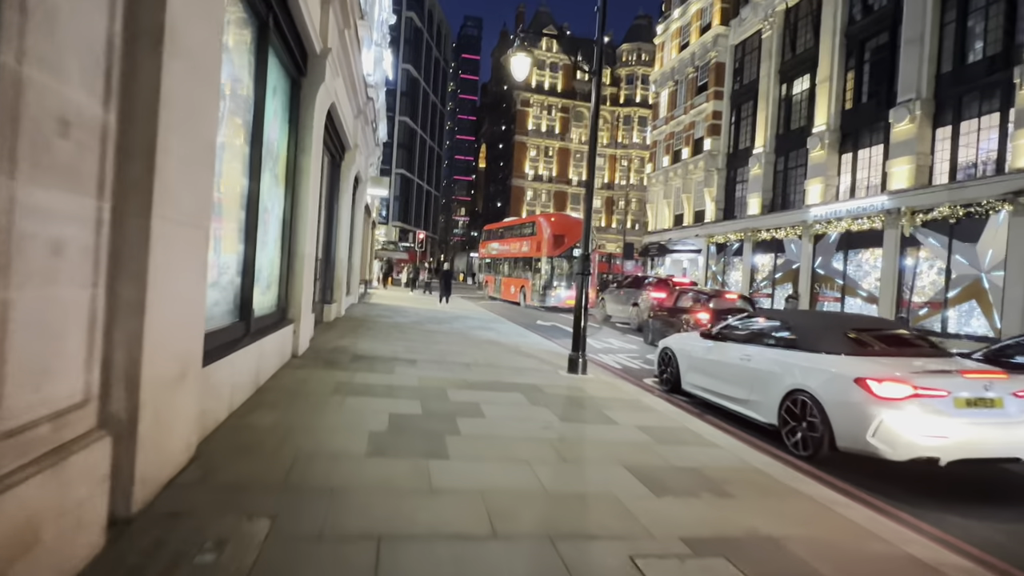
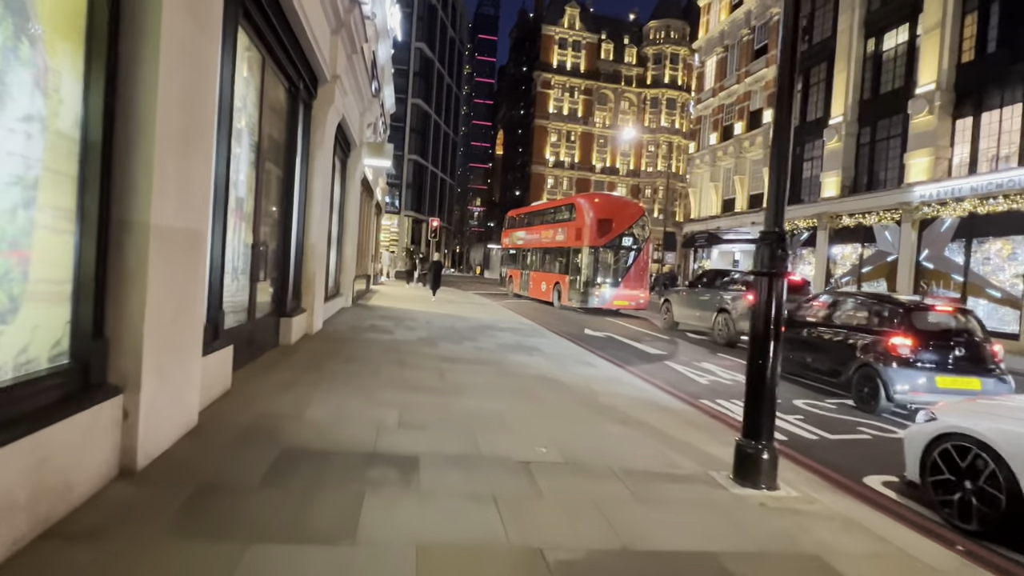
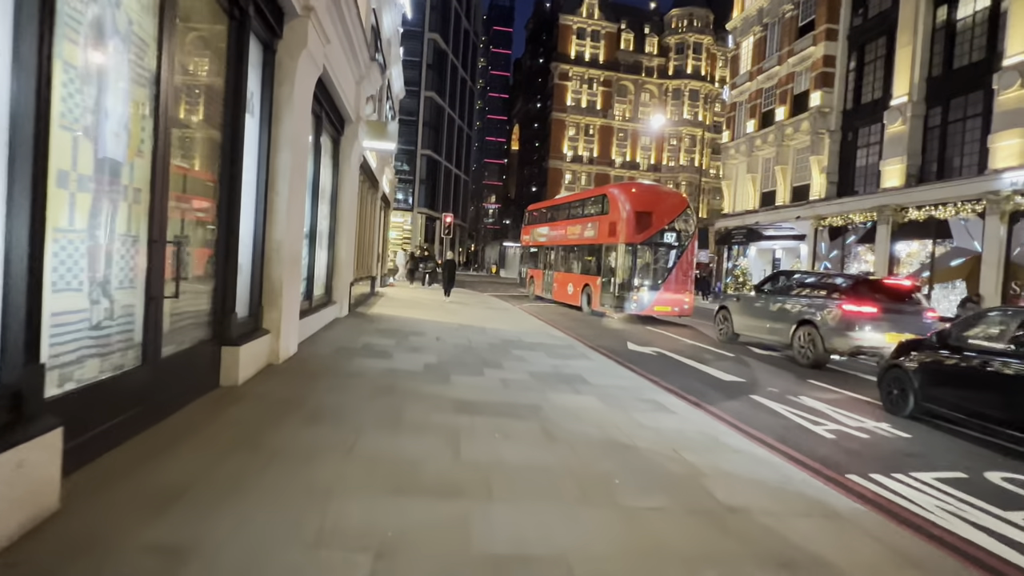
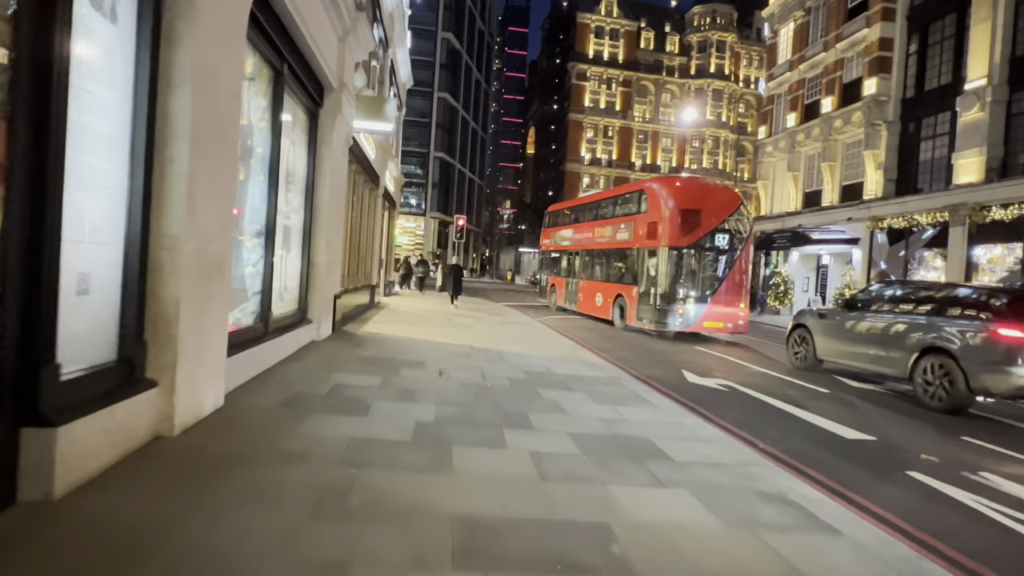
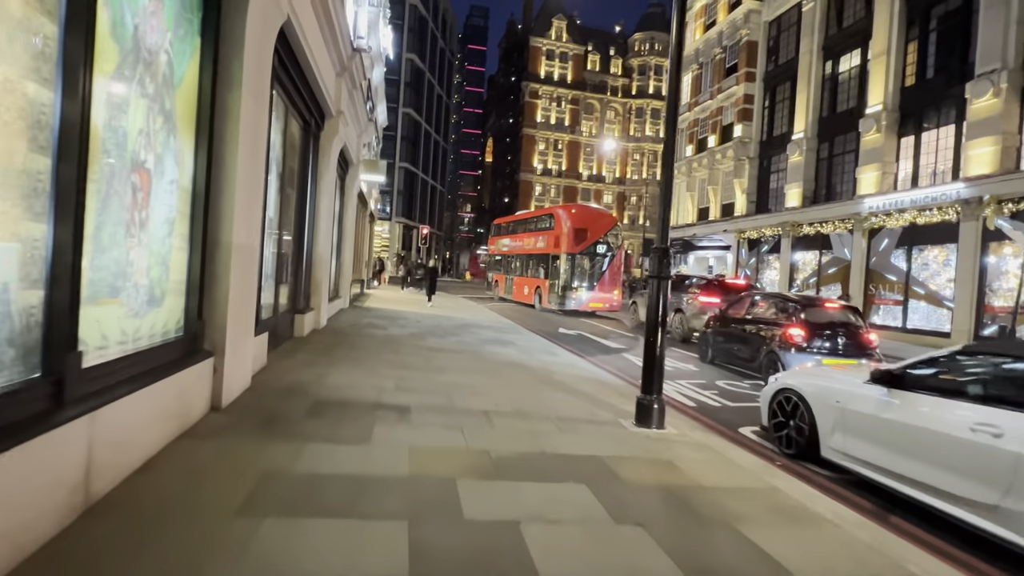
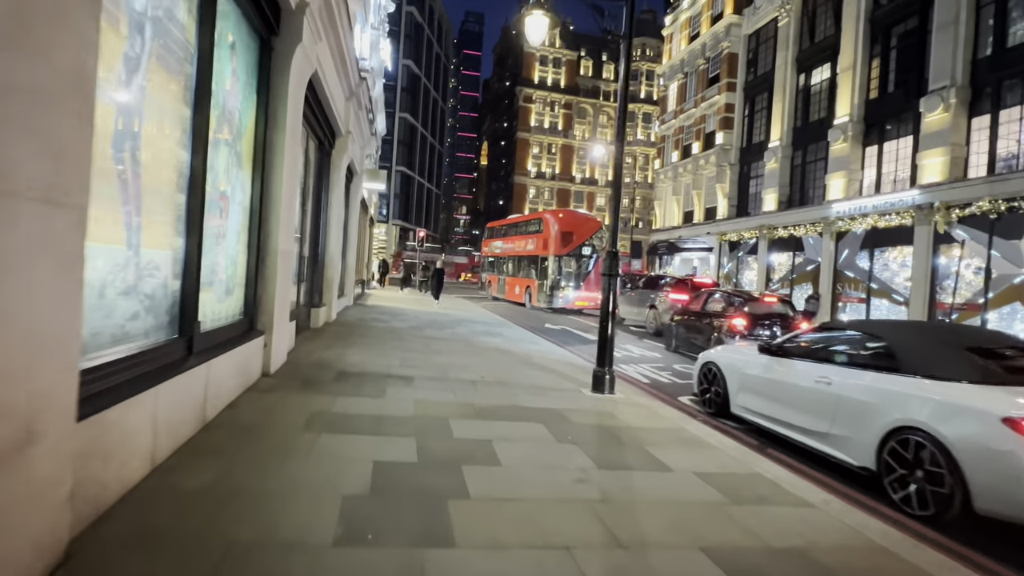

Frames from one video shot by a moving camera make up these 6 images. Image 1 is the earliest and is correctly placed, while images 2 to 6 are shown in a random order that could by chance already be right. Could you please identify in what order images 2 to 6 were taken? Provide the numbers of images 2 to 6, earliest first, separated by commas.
6, 5, 2, 3, 4
